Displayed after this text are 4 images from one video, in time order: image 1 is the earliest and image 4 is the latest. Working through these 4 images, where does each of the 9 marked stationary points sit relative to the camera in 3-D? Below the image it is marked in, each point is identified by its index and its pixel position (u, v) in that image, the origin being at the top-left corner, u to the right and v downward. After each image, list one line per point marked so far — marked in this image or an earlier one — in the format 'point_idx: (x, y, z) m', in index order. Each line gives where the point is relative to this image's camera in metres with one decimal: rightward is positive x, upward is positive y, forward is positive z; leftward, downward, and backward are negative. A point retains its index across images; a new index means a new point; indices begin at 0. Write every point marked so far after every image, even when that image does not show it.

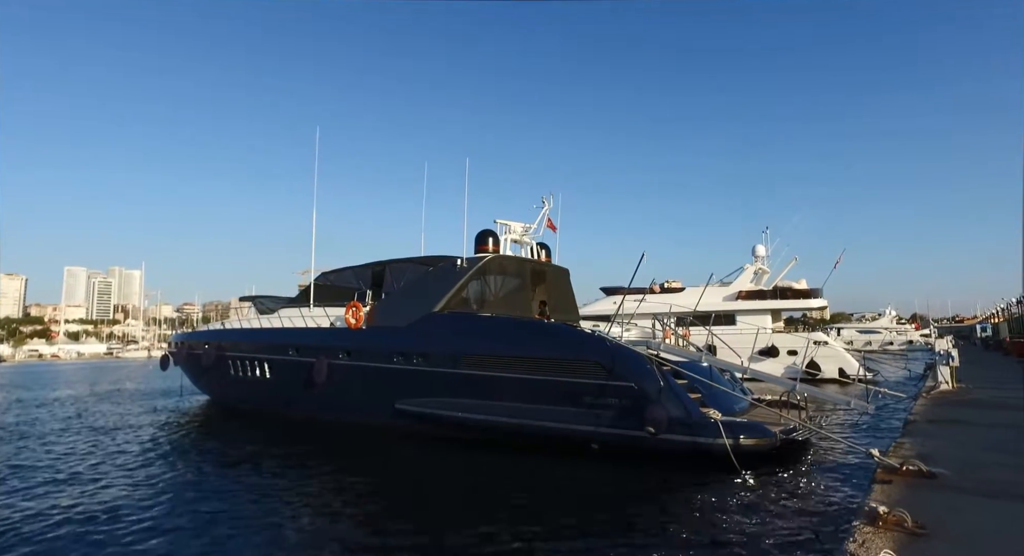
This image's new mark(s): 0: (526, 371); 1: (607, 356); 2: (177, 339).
0: (+0.3, -1.4, +8.8) m
1: (+1.4, -1.1, +8.3) m
2: (-8.3, -1.5, +14.2) m
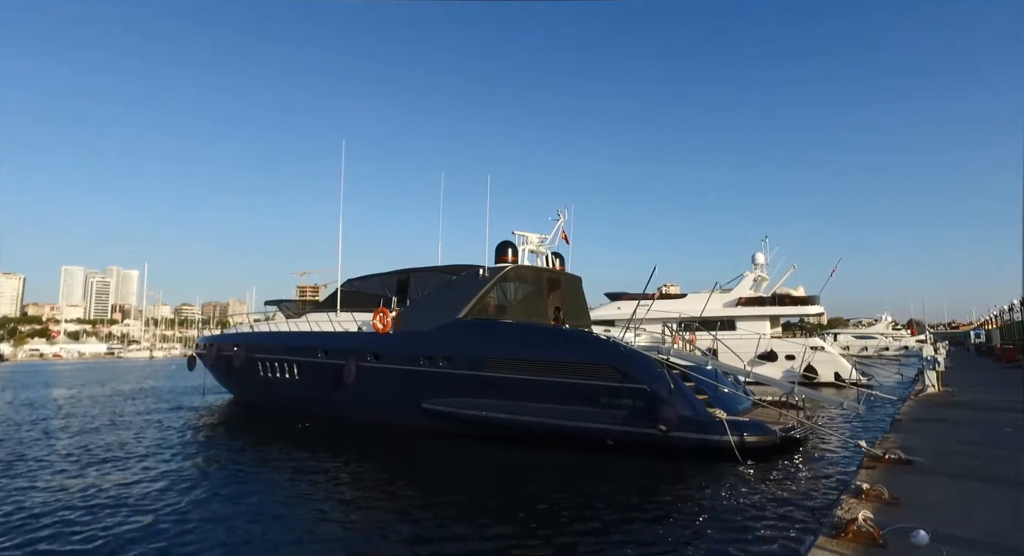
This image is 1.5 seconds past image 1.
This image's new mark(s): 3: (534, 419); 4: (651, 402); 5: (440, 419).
0: (+0.6, -1.6, +9.5) m
1: (+1.8, -1.3, +9.1) m
2: (-8.0, -1.6, +14.9) m
3: (+0.4, -2.3, +9.5) m
4: (+2.2, -1.9, +8.9) m
5: (-1.3, -2.6, +10.5) m
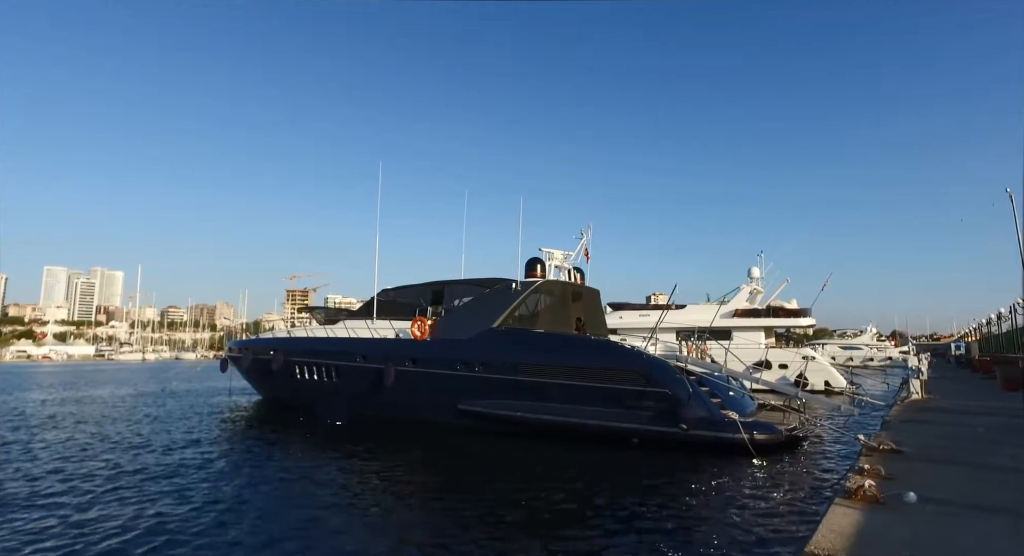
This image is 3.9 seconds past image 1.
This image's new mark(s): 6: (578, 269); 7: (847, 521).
0: (+1.2, -1.9, +10.6) m
1: (+2.3, -1.6, +10.2) m
2: (-7.5, -1.8, +15.8) m
3: (+1.0, -2.6, +10.6) m
4: (+2.8, -2.2, +10.0) m
5: (-0.8, -2.8, +11.5) m
6: (+1.7, +0.3, +15.2) m
7: (+2.7, -1.9, +4.6) m
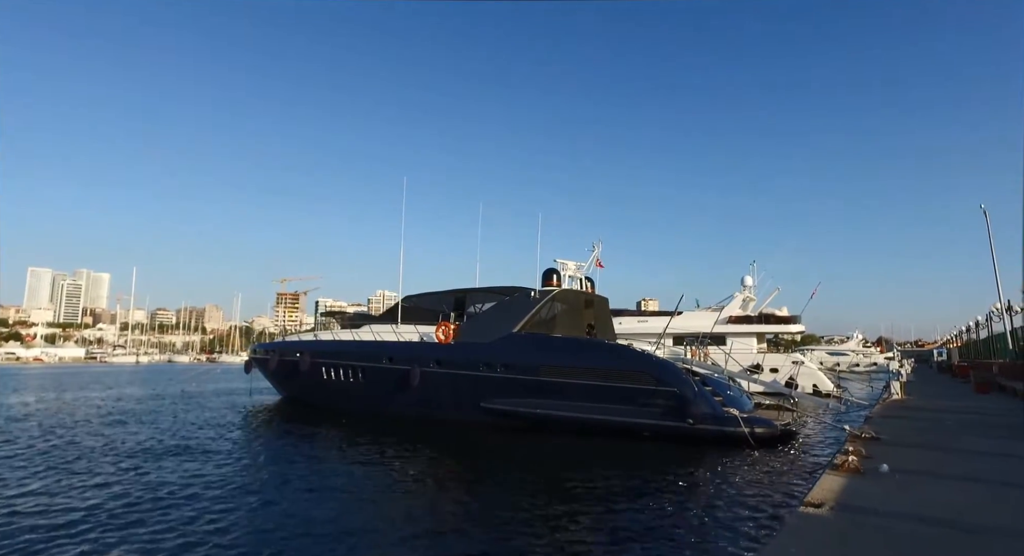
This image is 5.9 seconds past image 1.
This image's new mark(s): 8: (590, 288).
0: (+1.6, -2.1, +11.6) m
1: (+2.8, -1.8, +11.2) m
2: (-7.2, -2.0, +16.7) m
3: (+1.4, -2.8, +11.6) m
4: (+3.2, -2.4, +11.0) m
5: (-0.4, -3.0, +12.5) m
6: (+2.0, 0.0, +16.3) m
7: (+3.2, -2.1, +5.7) m
8: (+2.0, -0.3, +15.4) m
